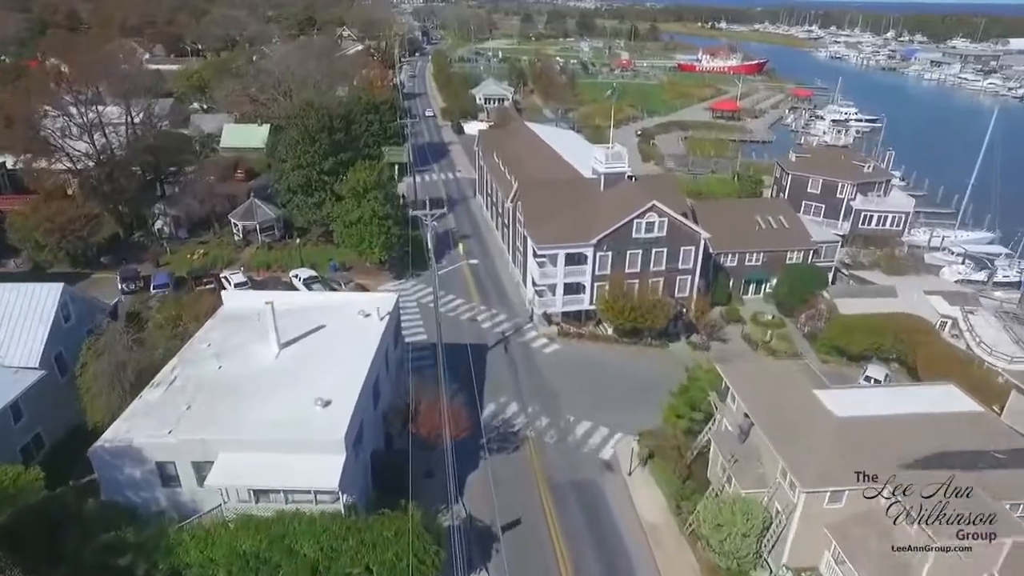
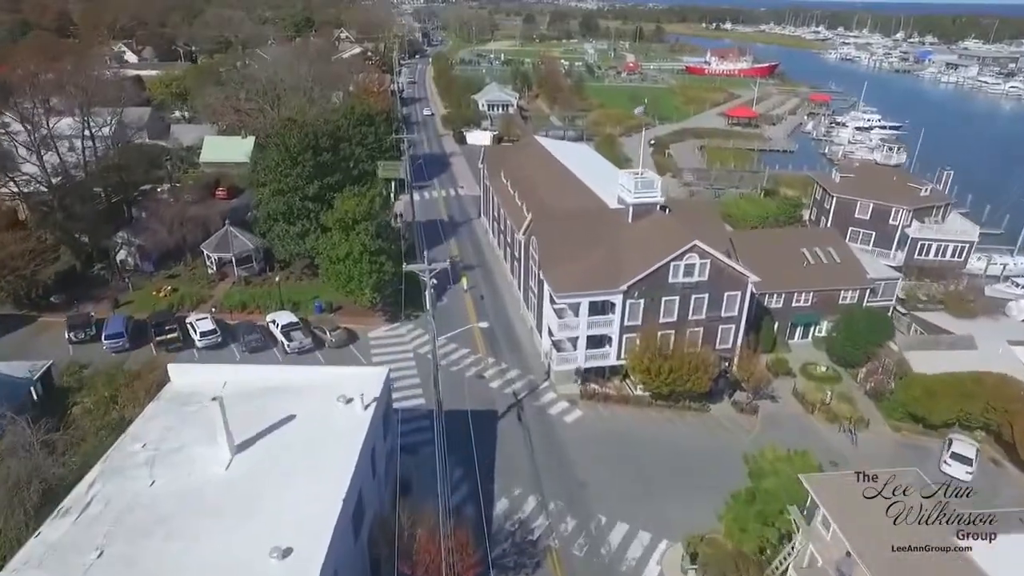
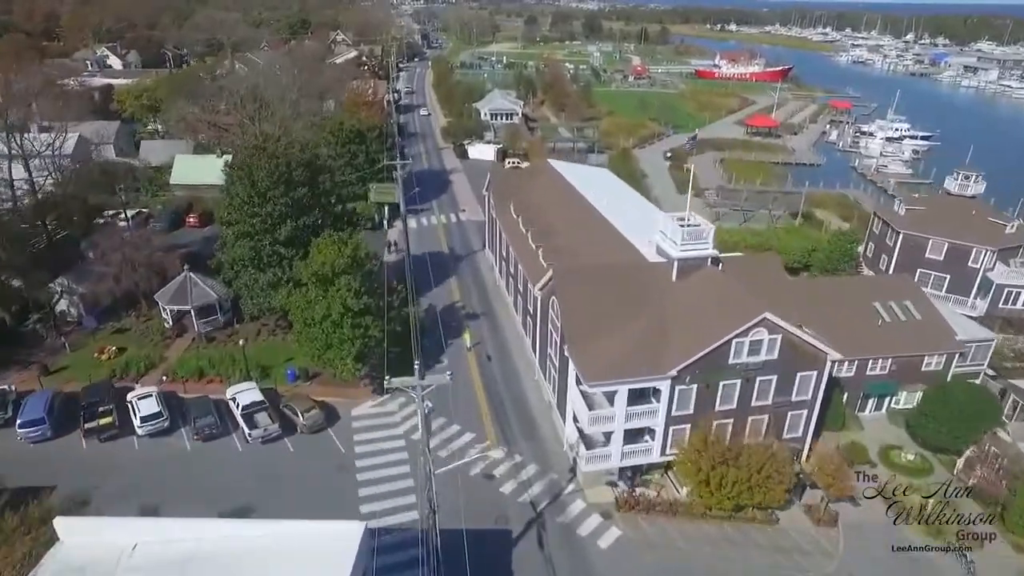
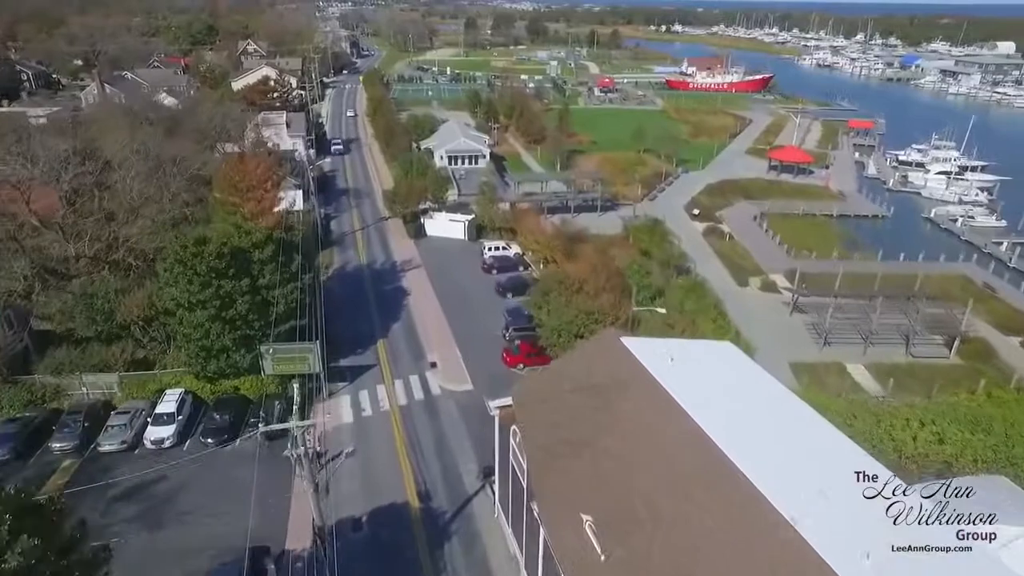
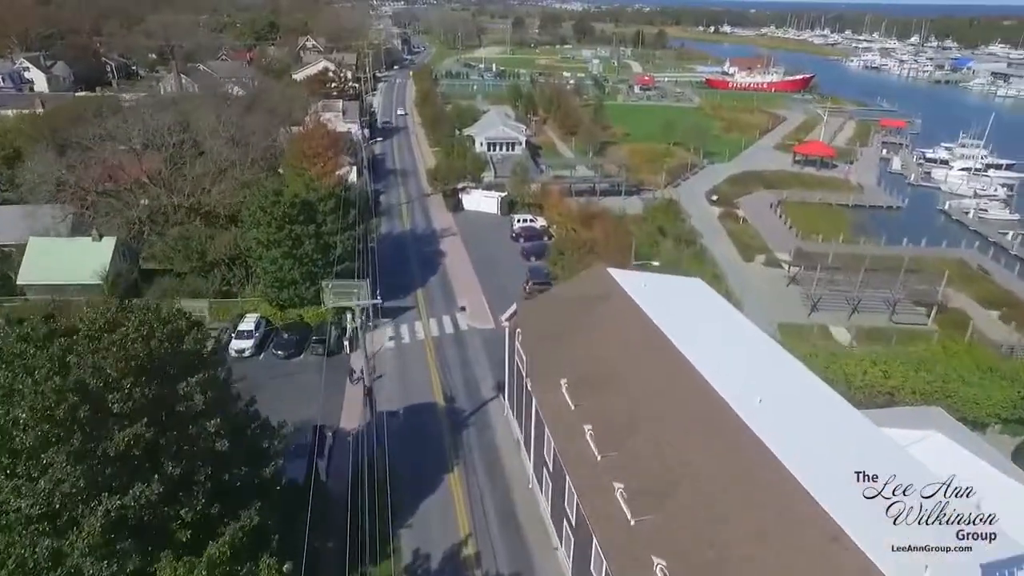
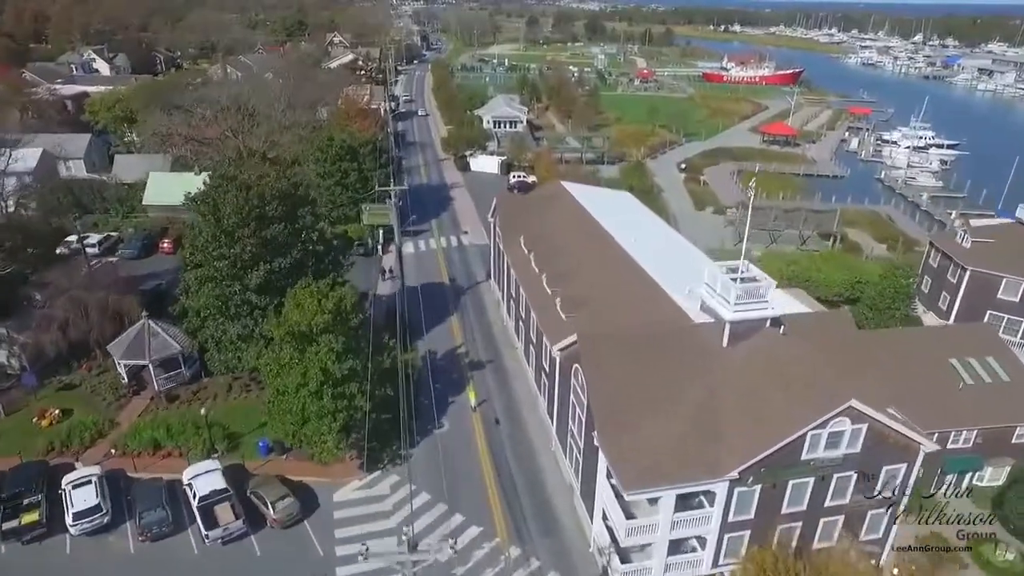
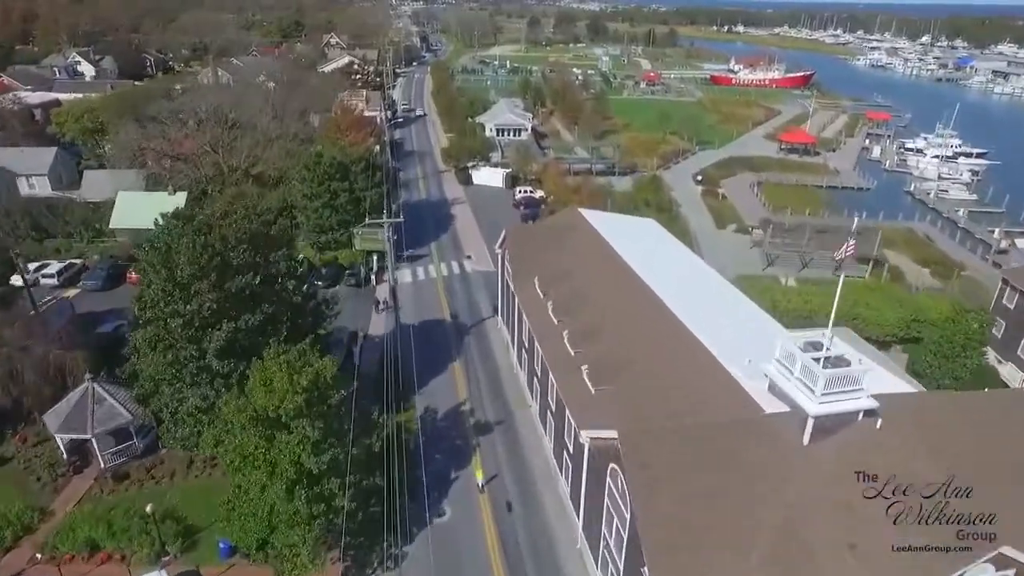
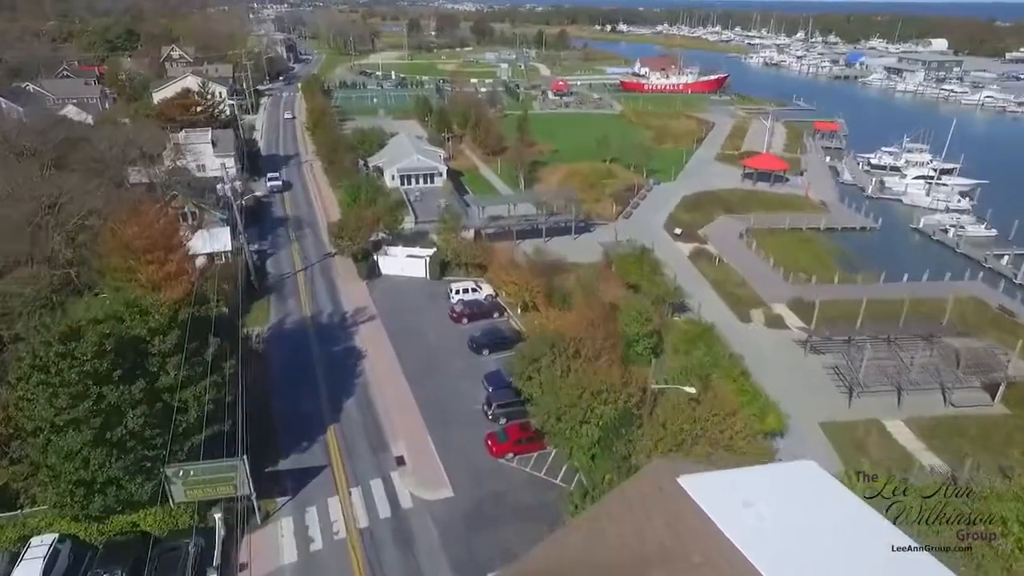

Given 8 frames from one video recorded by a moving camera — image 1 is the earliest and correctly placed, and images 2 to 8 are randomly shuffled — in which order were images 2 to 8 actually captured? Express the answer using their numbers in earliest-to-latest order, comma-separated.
2, 3, 6, 7, 5, 4, 8
